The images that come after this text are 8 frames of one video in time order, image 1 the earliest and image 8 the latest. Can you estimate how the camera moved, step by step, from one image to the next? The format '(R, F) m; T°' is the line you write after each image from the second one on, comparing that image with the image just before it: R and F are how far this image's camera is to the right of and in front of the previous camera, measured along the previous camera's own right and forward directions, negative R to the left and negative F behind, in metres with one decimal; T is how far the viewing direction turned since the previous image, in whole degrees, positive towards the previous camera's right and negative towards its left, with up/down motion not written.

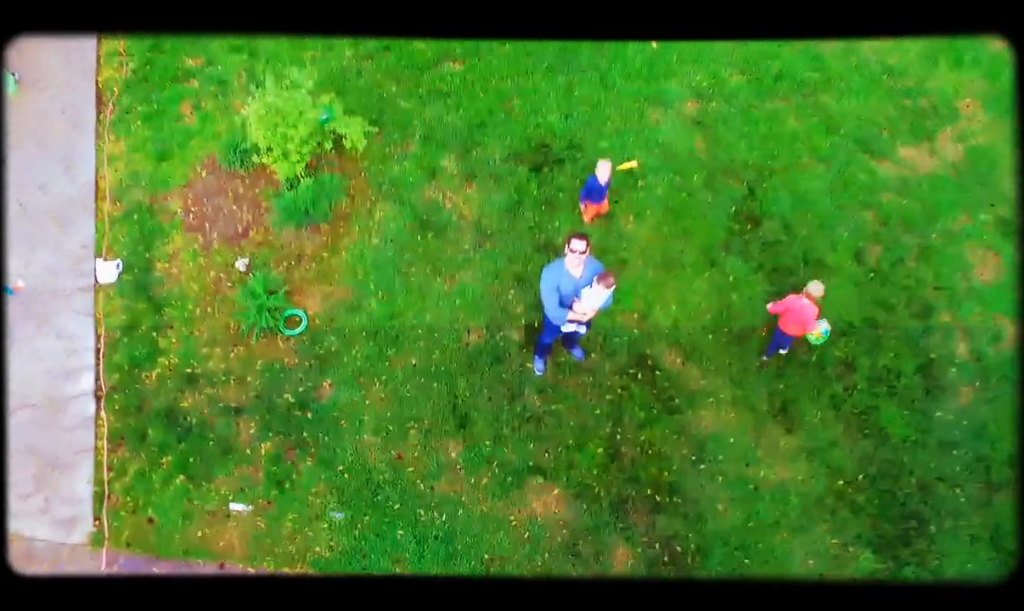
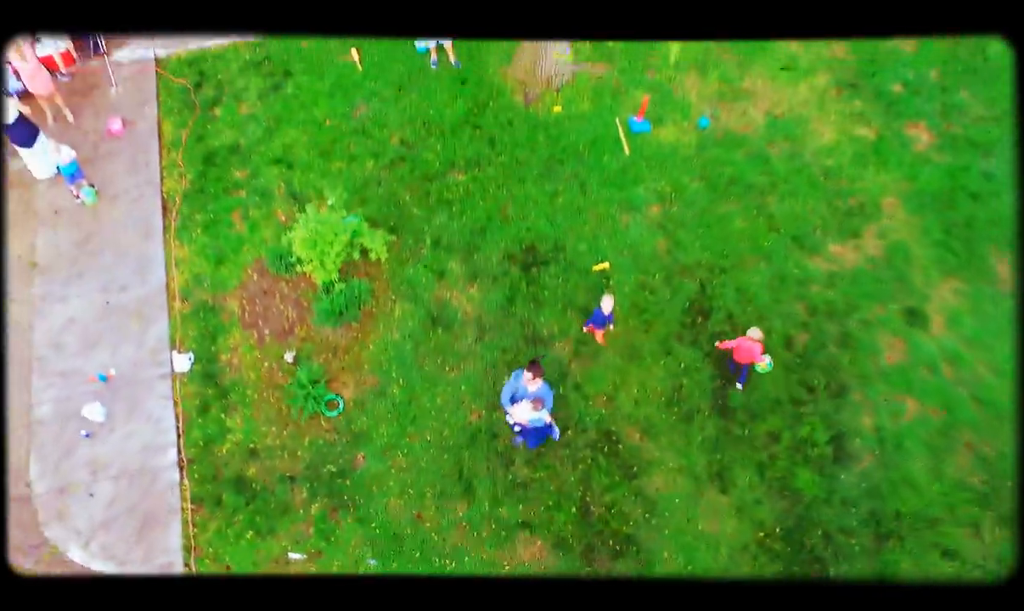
(0.0, -1.1) m; 0°
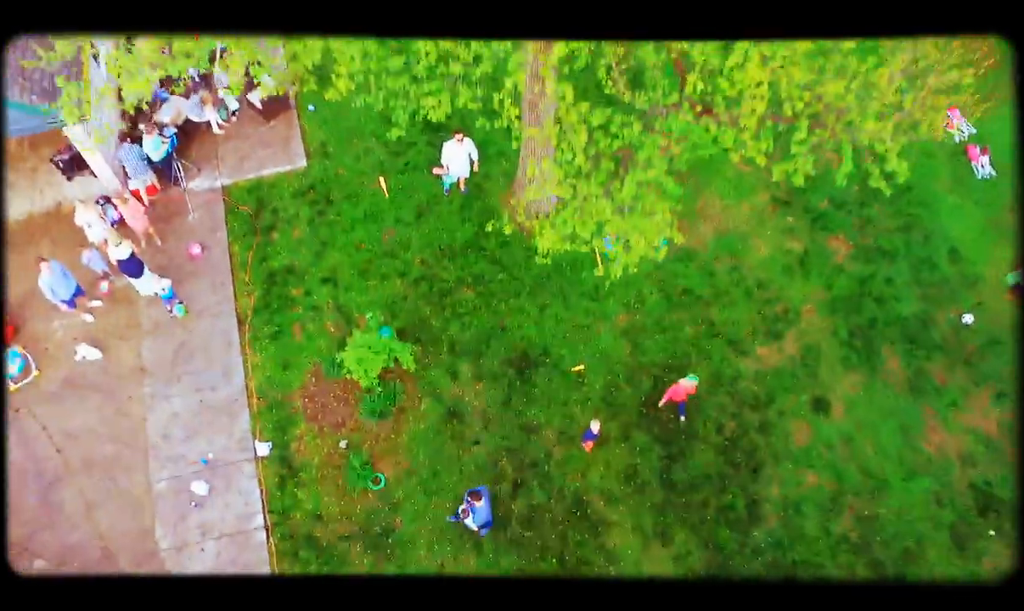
(+0.1, -1.8) m; 0°
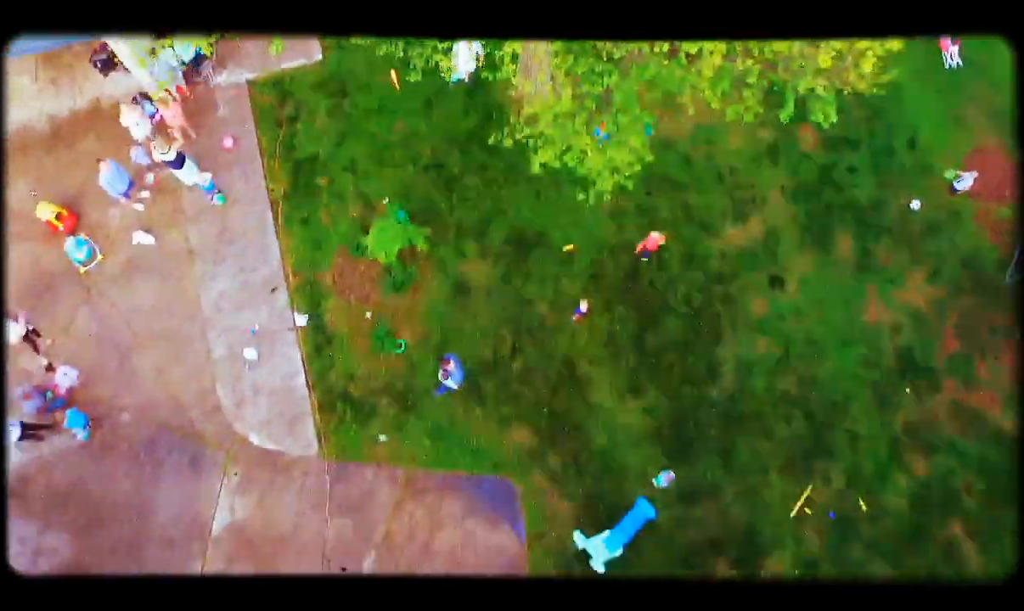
(0.0, -1.2) m; 0°
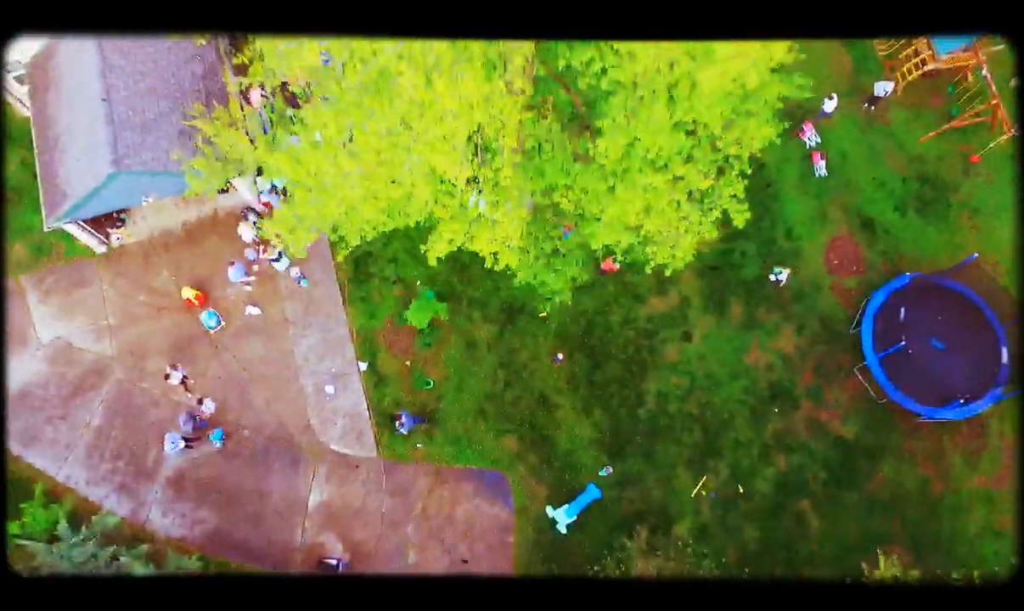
(+0.1, -4.2) m; 0°
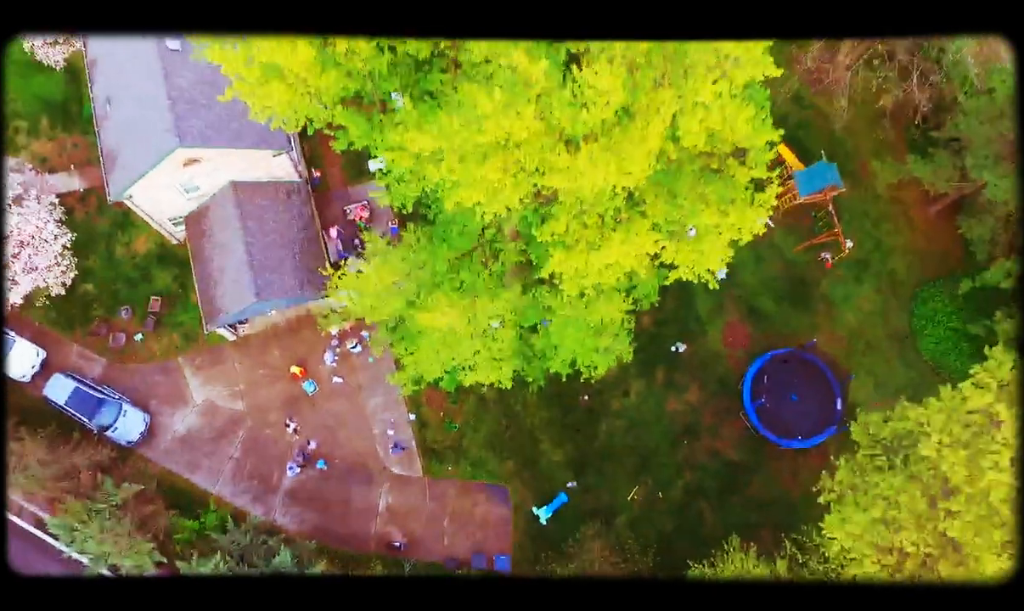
(+0.1, -6.6) m; 0°
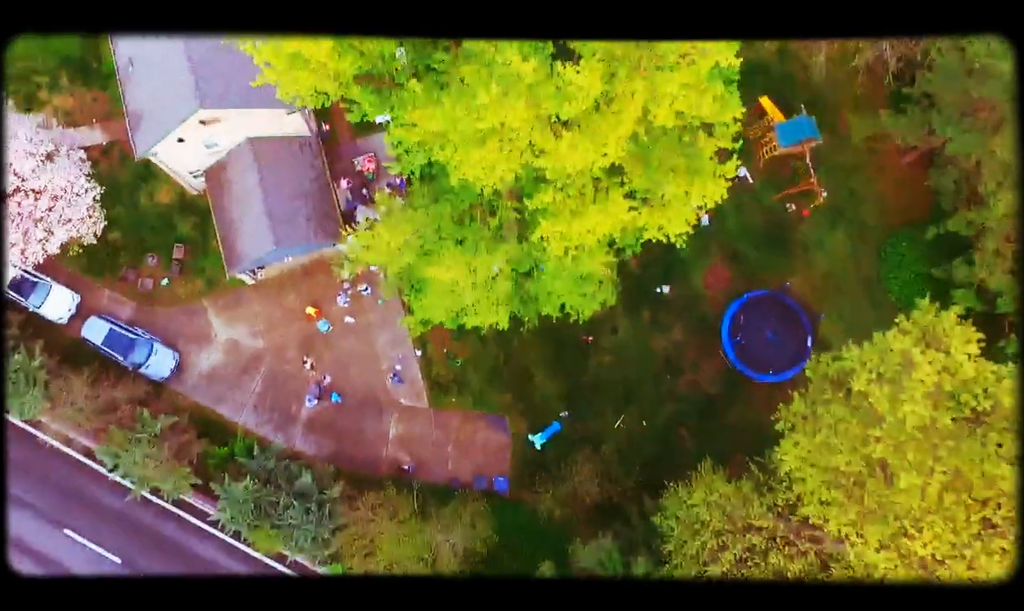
(+0.1, -1.7) m; 0°
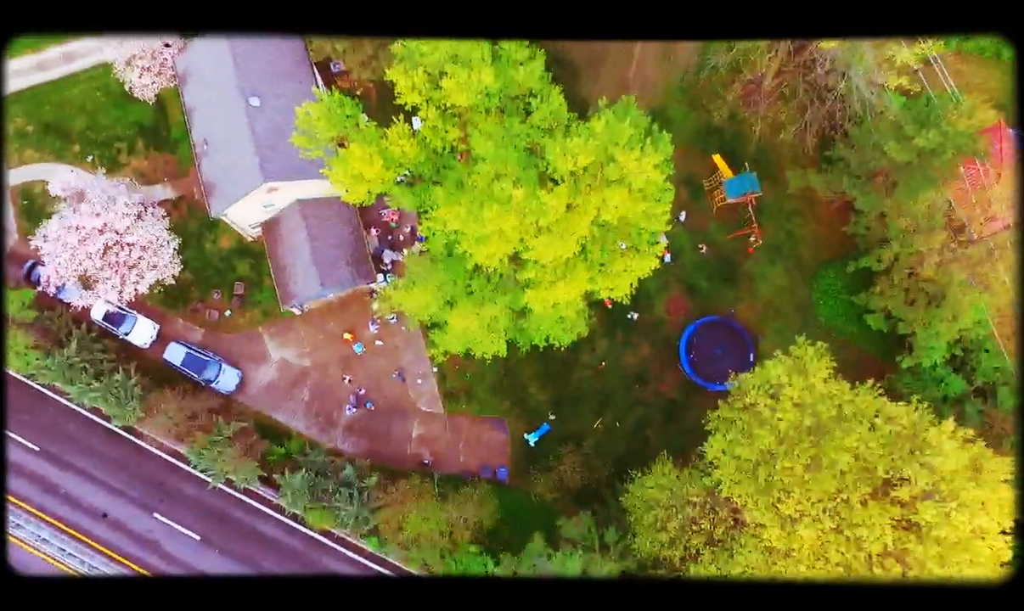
(+0.1, -5.1) m; 0°
